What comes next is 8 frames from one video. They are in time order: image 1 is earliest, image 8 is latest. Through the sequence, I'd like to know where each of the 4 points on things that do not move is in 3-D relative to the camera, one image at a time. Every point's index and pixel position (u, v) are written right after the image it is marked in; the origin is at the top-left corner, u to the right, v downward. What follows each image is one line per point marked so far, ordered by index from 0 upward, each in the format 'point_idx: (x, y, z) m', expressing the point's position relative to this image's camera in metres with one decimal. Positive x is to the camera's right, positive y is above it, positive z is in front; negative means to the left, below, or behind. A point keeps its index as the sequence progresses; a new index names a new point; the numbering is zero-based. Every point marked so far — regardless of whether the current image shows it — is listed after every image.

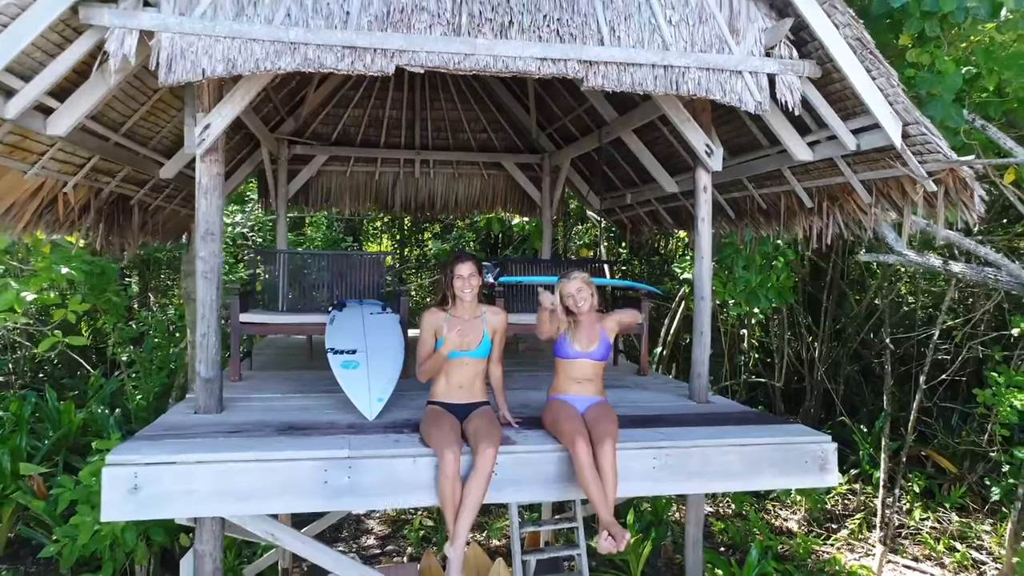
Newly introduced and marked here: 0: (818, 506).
0: (+6.7, -4.8, +7.0) m
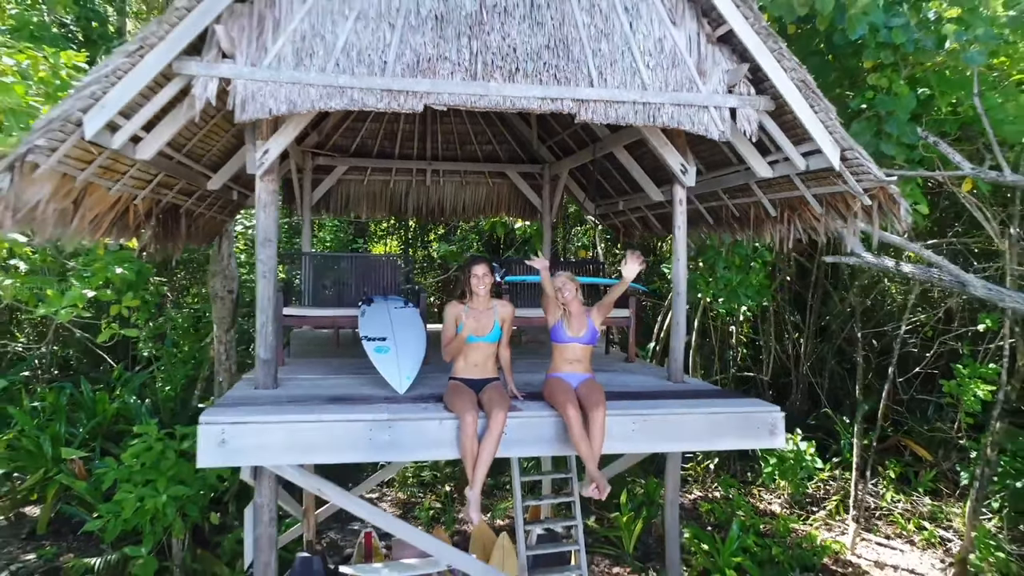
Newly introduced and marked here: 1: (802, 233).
0: (+6.7, -4.7, +7.6) m
1: (+3.6, +0.7, +4.0) m
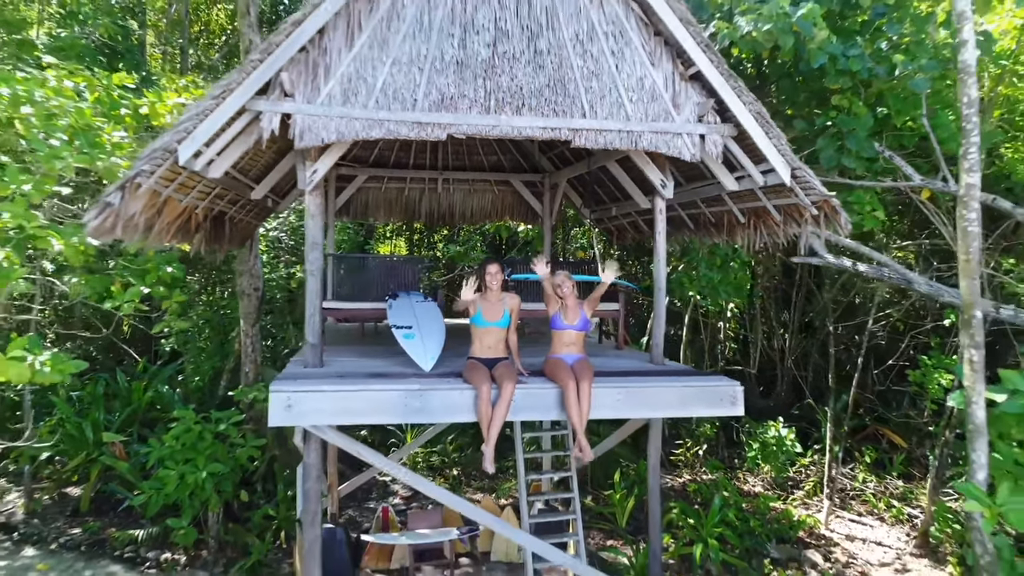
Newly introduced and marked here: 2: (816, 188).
0: (+6.8, -4.7, +8.2) m
1: (+3.7, +0.7, +4.7) m
2: (+3.6, +1.2, +3.9) m
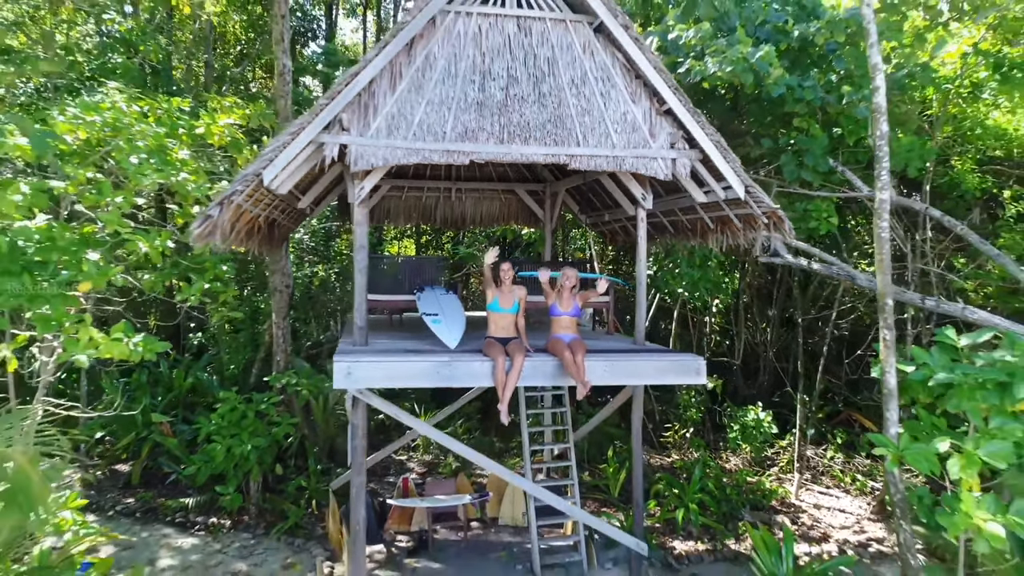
0: (+6.9, -4.6, +9.2) m
1: (+3.8, +0.8, +5.6) m
2: (+3.7, +1.3, +4.8) m
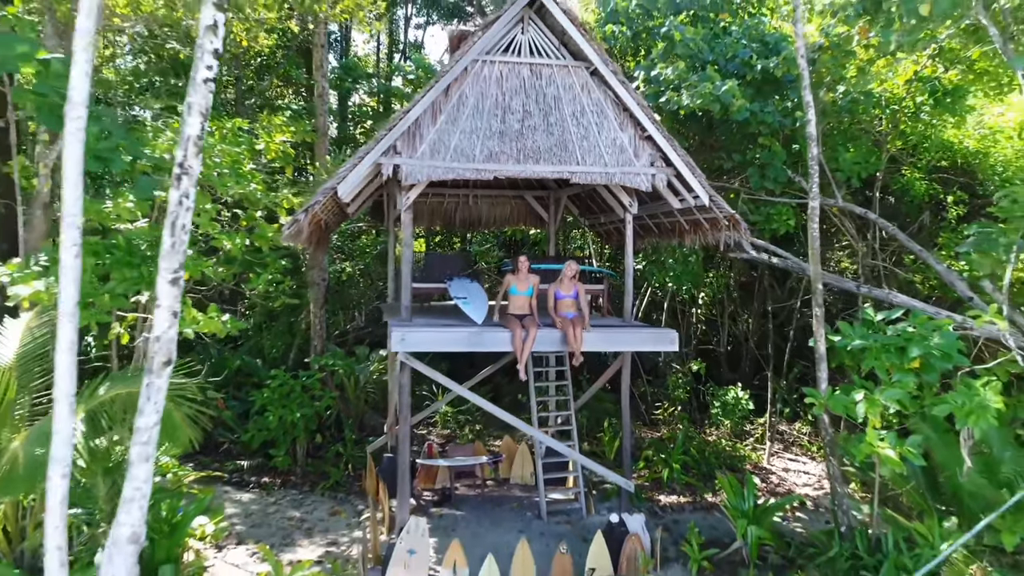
0: (+7.2, -4.4, +10.4) m
1: (+4.1, +1.0, +6.9) m
2: (+4.0, +1.5, +6.1) m
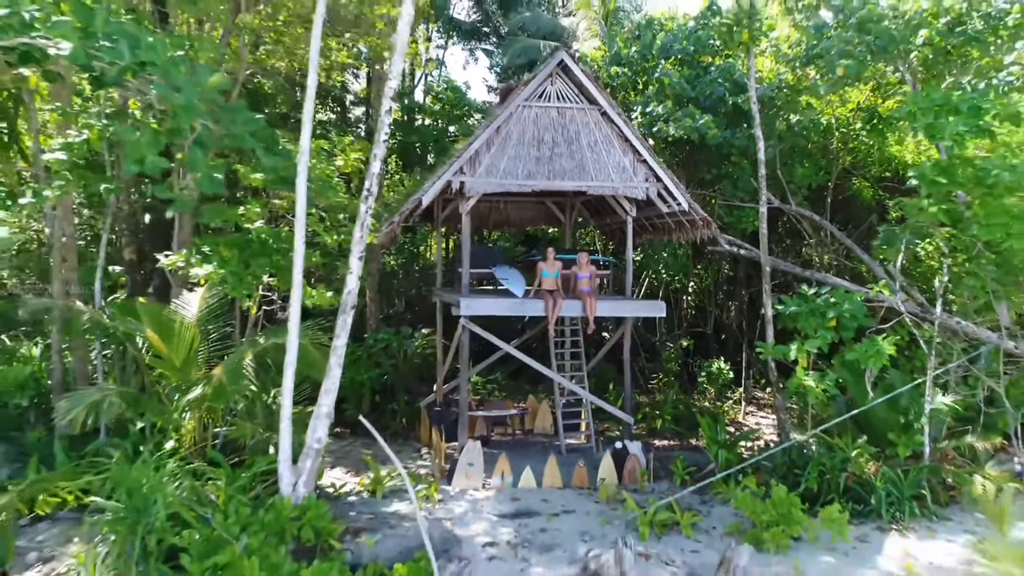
0: (+8.0, -4.0, +12.6) m
1: (+4.9, +1.5, +9.1) m
2: (+4.8, +1.9, +8.3) m
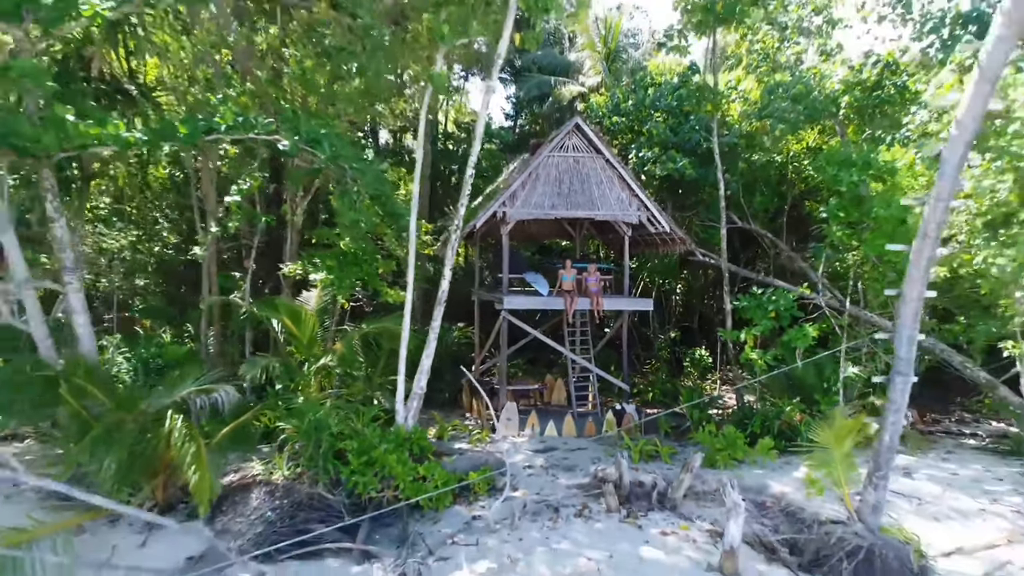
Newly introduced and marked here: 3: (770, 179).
0: (+9.0, -4.0, +15.5) m
1: (+5.8, +1.4, +12.0) m
2: (+5.7, +1.9, +11.2) m
3: (+10.8, +4.5, +13.5) m
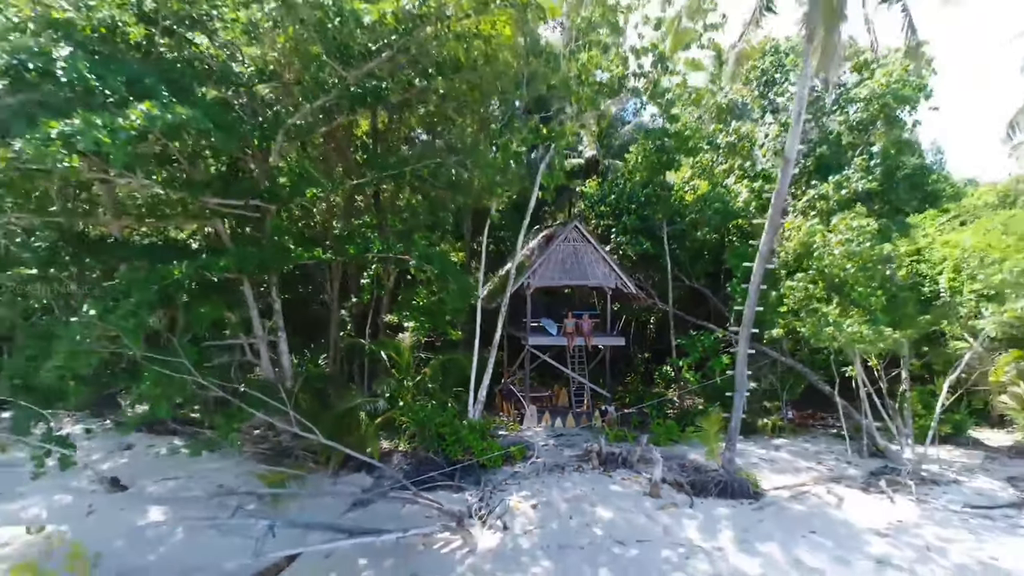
0: (+10.1, -6.2, +21.4) m
1: (+6.9, -0.8, +17.9) m
2: (+6.8, -0.3, +17.1) m
3: (+11.9, +2.3, +19.4) m
